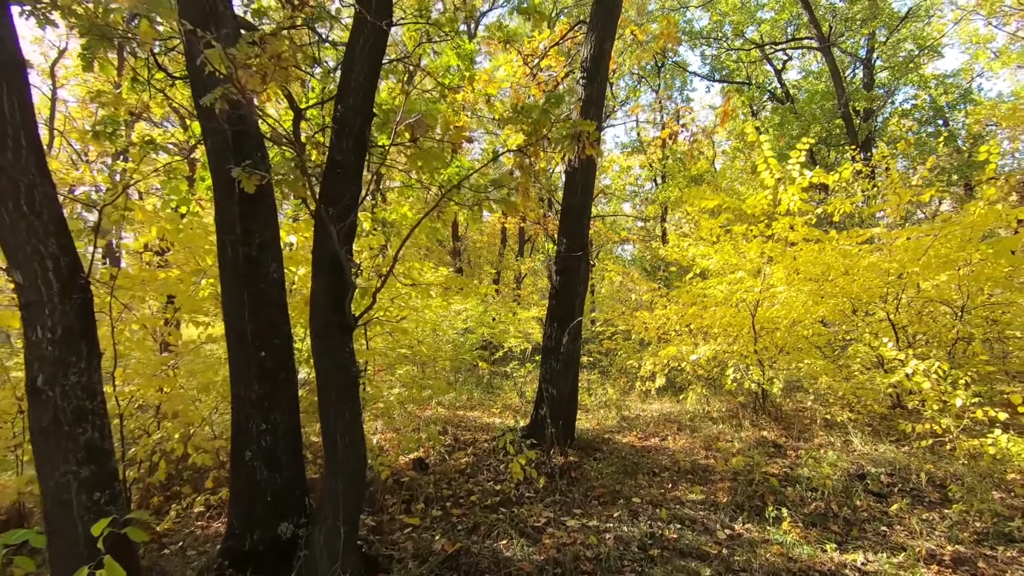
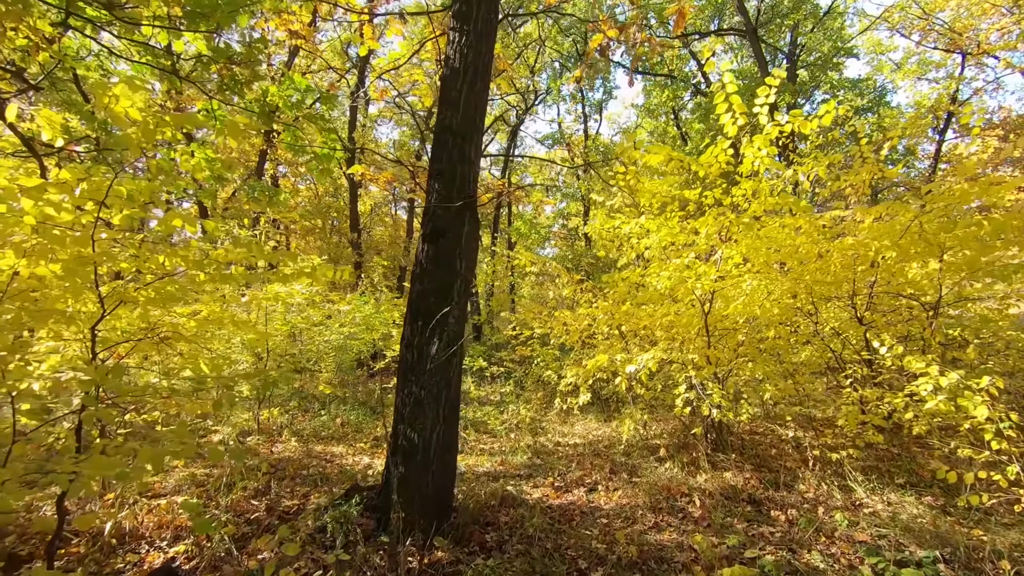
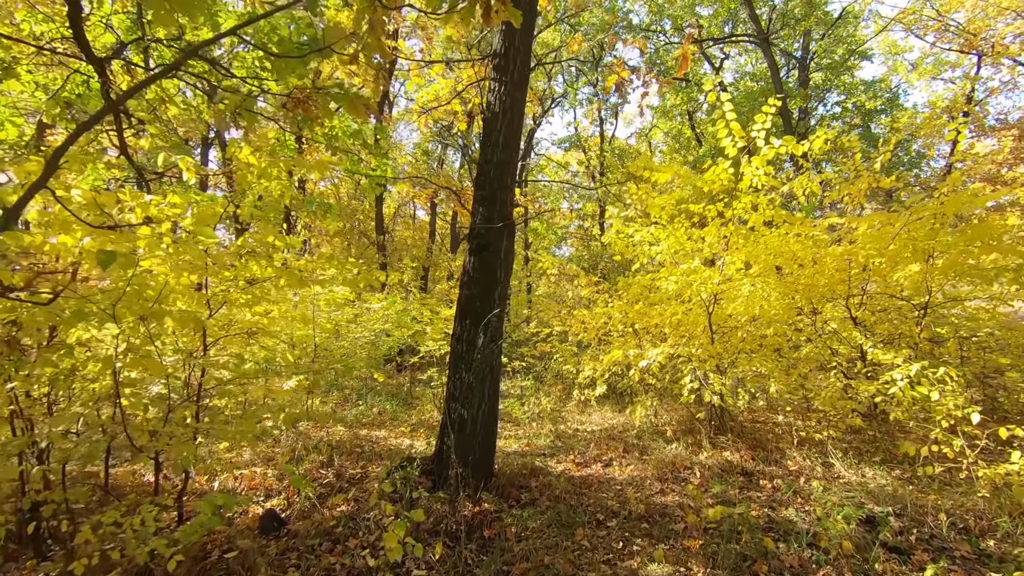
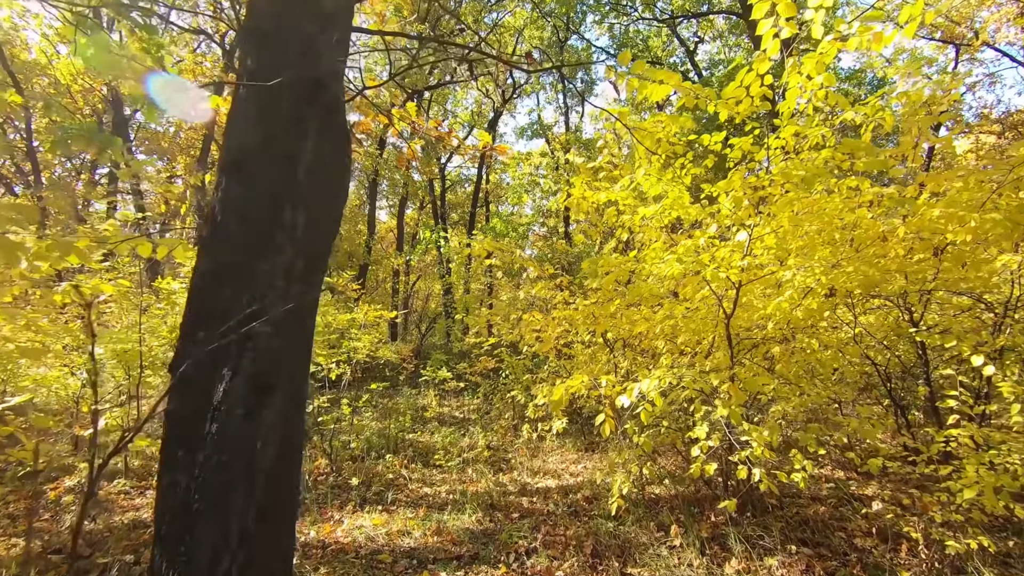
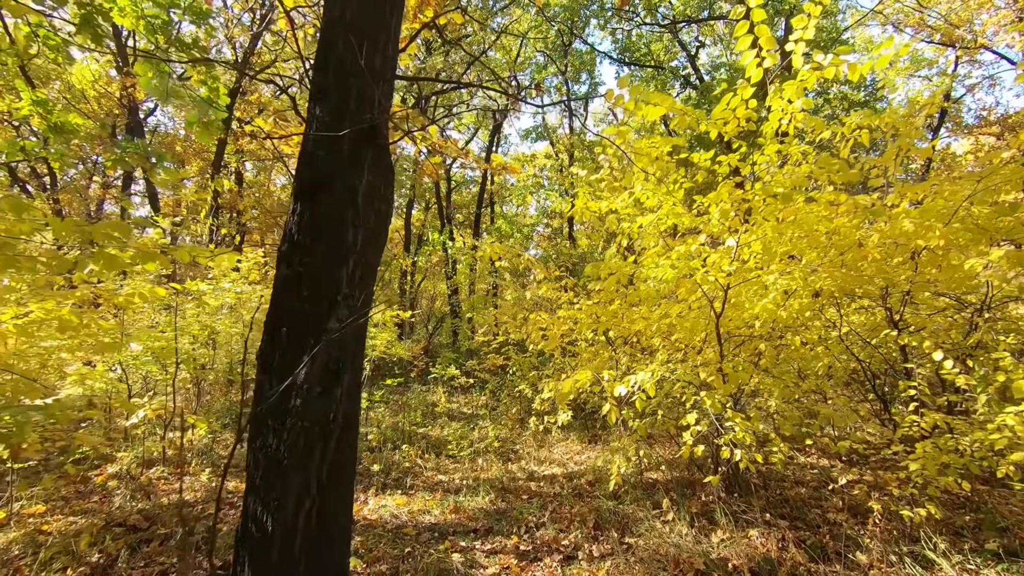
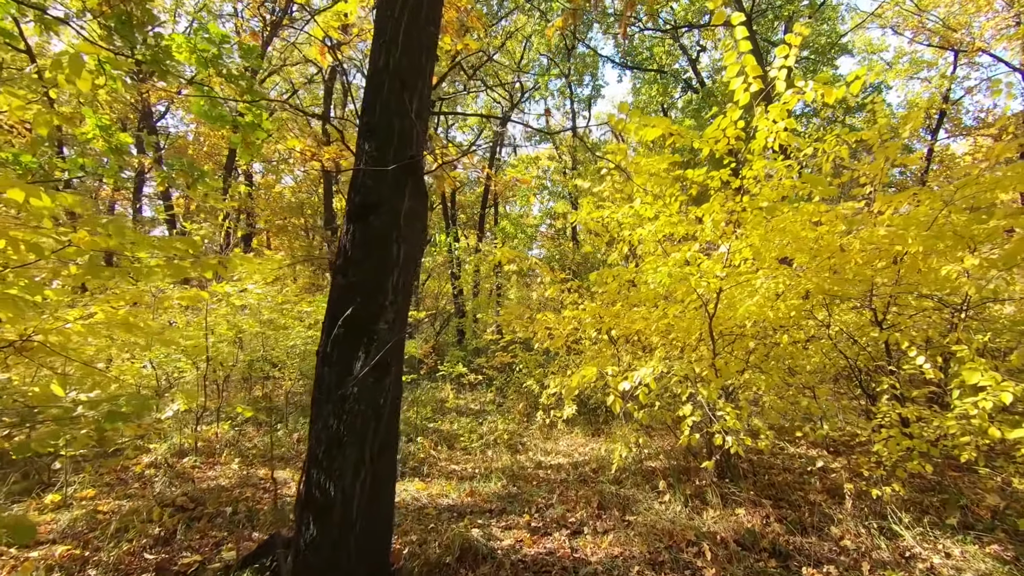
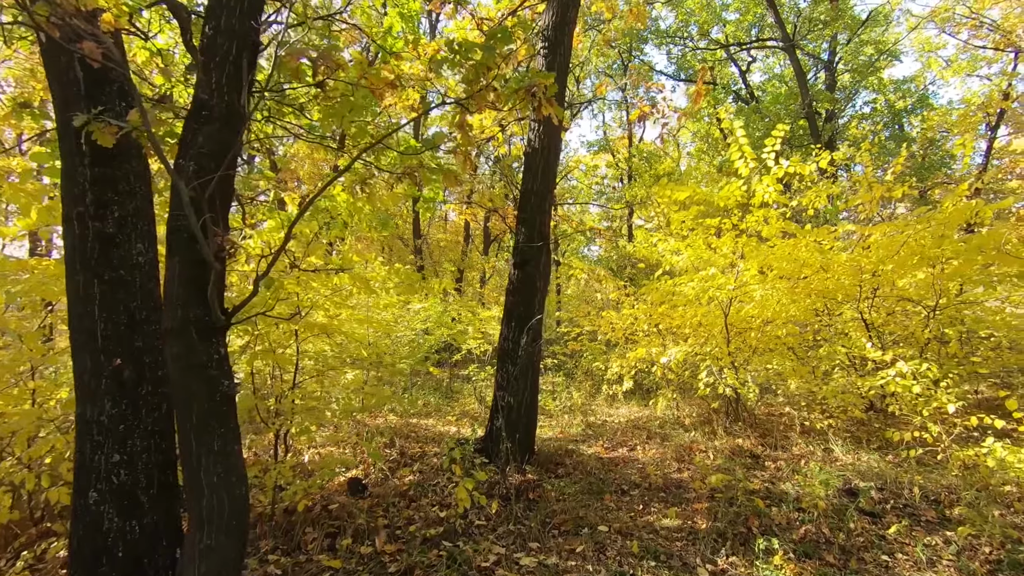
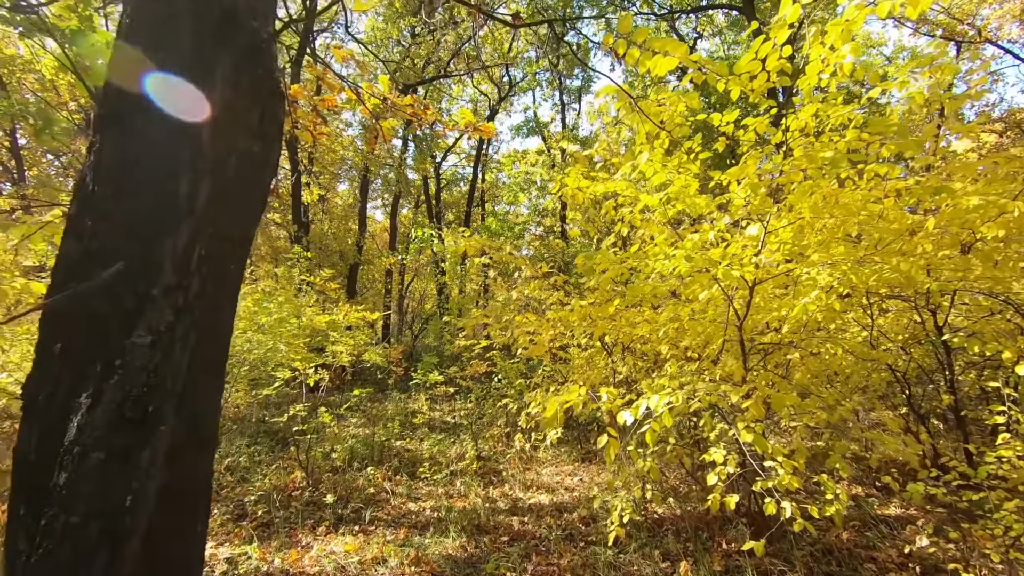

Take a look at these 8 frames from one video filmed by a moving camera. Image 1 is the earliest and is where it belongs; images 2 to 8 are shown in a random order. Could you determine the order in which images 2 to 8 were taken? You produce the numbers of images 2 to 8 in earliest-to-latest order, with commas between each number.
7, 3, 2, 6, 5, 4, 8
